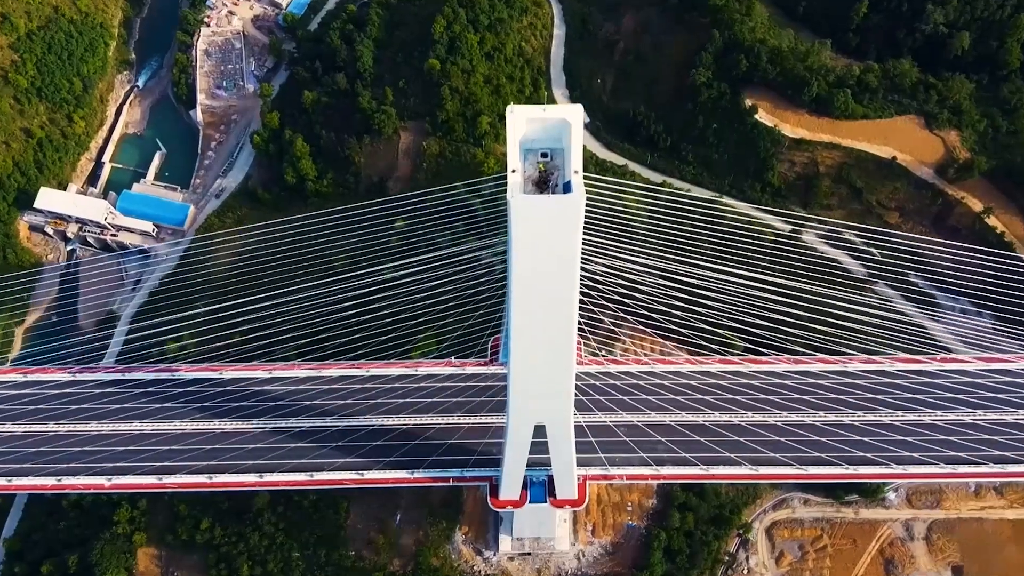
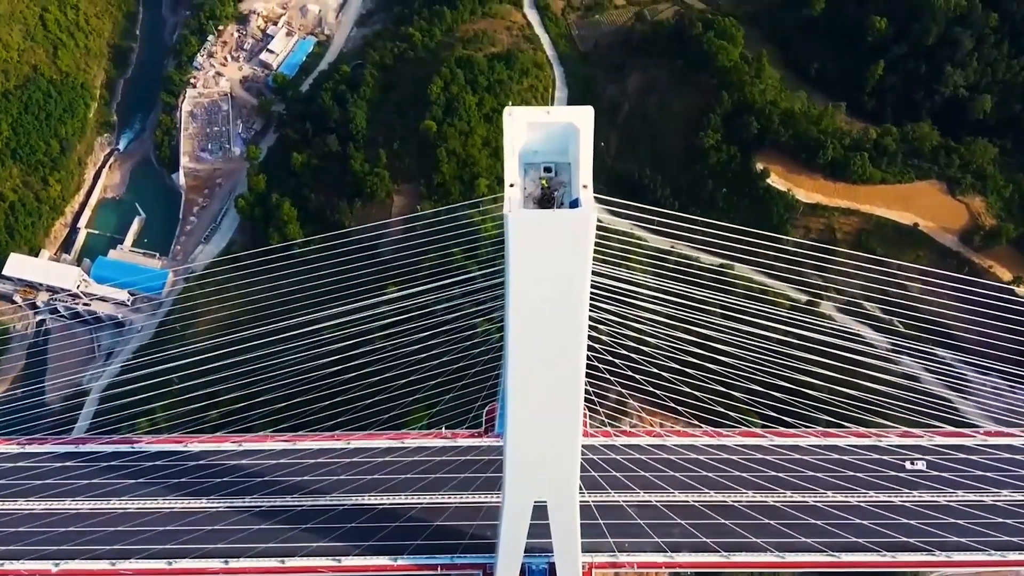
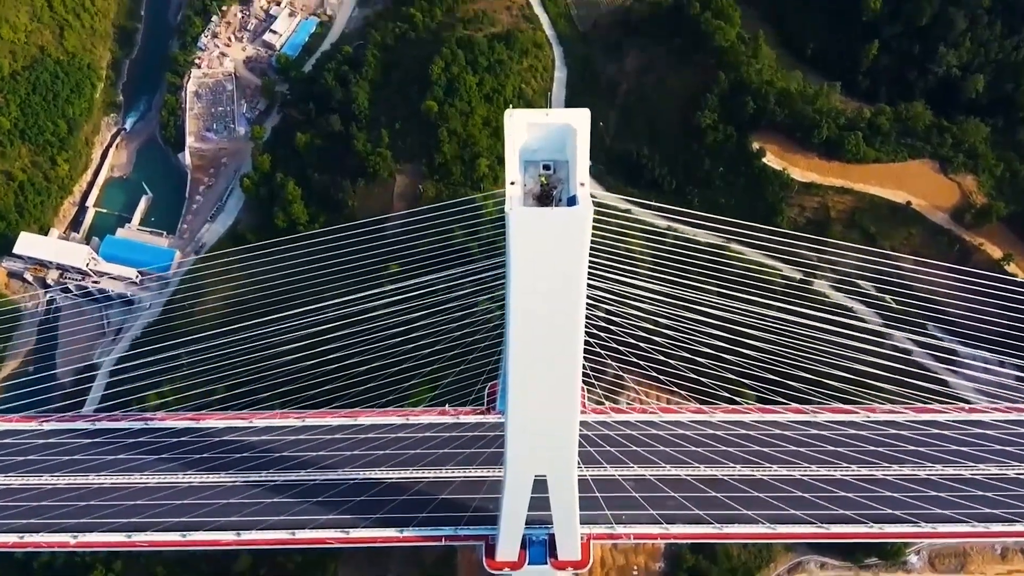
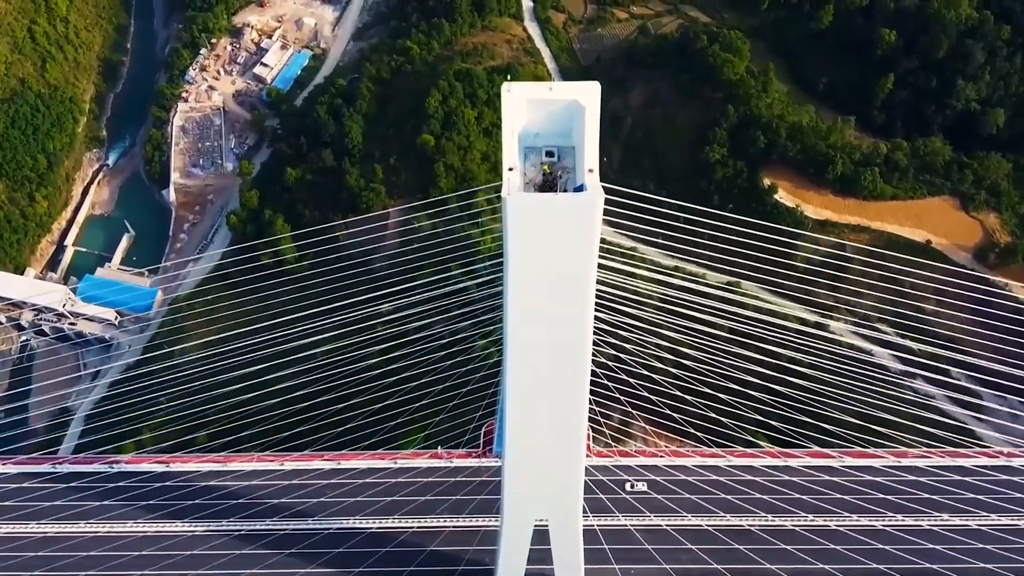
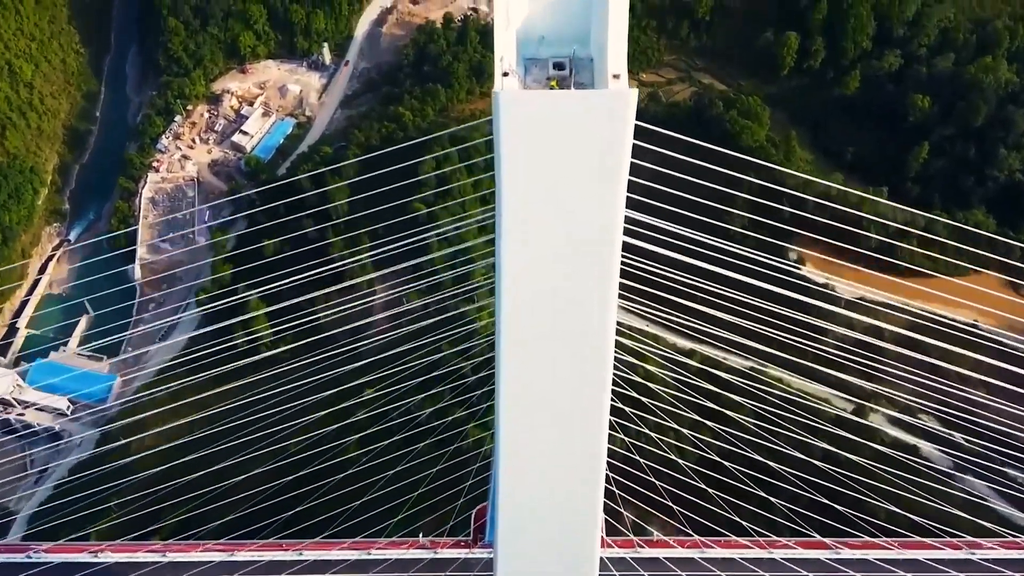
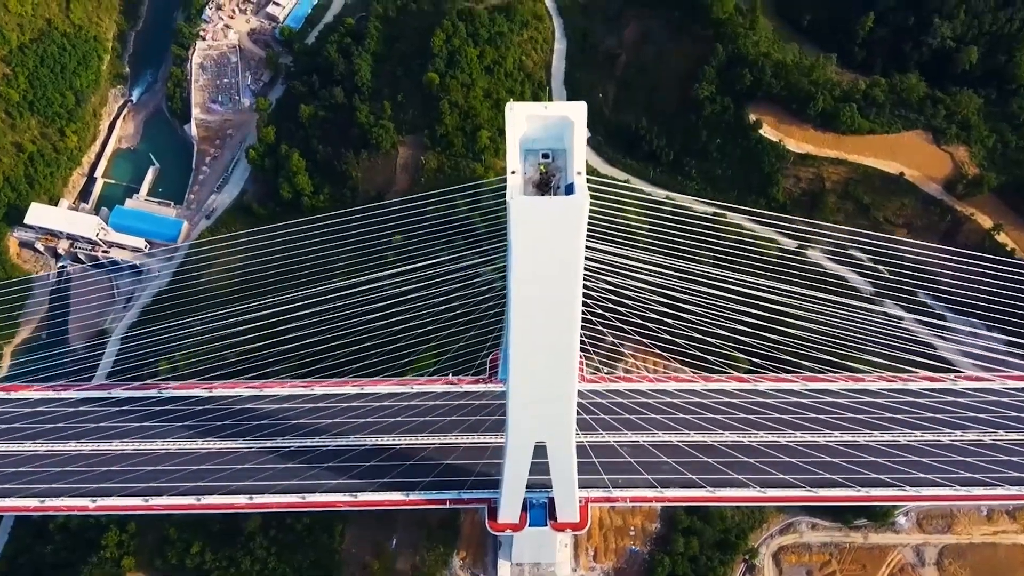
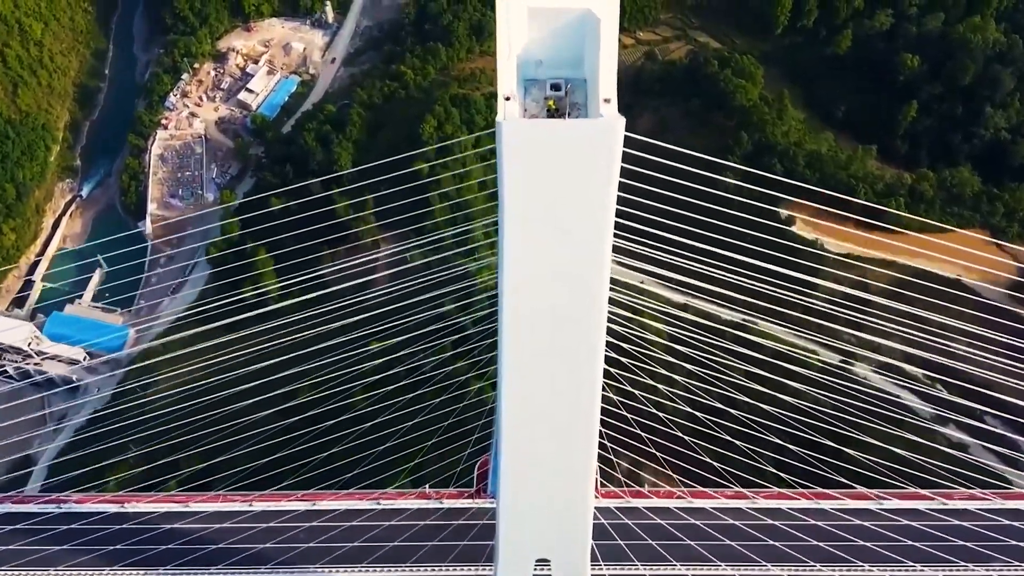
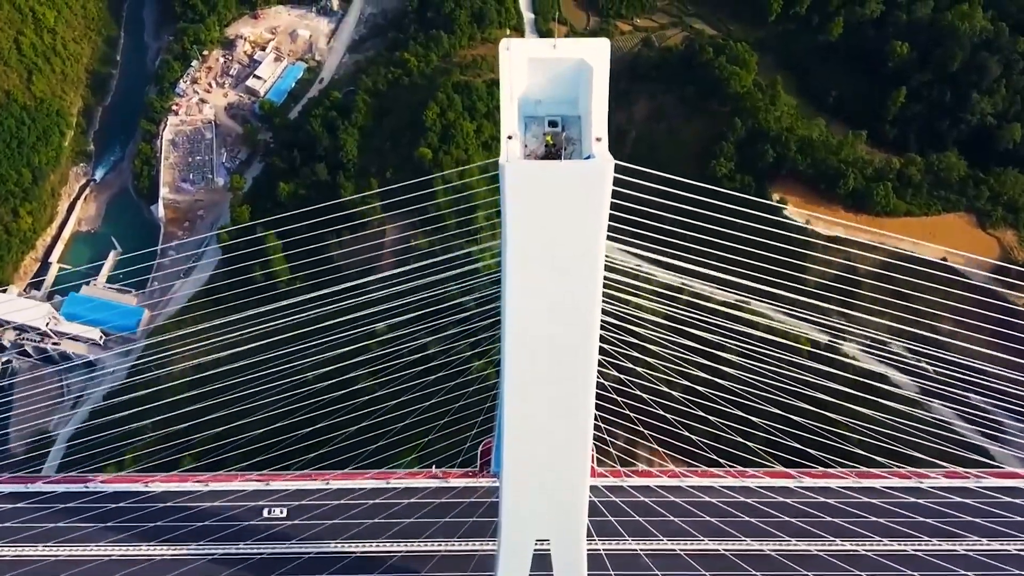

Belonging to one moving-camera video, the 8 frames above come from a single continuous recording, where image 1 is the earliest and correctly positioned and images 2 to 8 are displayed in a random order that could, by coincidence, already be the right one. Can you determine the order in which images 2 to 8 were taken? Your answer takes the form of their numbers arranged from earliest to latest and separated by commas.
6, 3, 2, 4, 8, 7, 5
